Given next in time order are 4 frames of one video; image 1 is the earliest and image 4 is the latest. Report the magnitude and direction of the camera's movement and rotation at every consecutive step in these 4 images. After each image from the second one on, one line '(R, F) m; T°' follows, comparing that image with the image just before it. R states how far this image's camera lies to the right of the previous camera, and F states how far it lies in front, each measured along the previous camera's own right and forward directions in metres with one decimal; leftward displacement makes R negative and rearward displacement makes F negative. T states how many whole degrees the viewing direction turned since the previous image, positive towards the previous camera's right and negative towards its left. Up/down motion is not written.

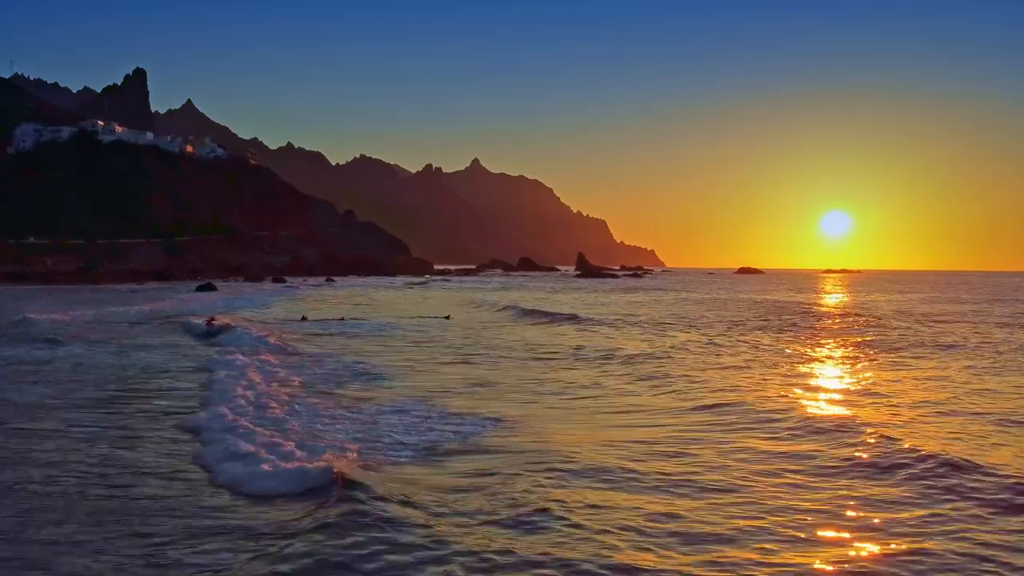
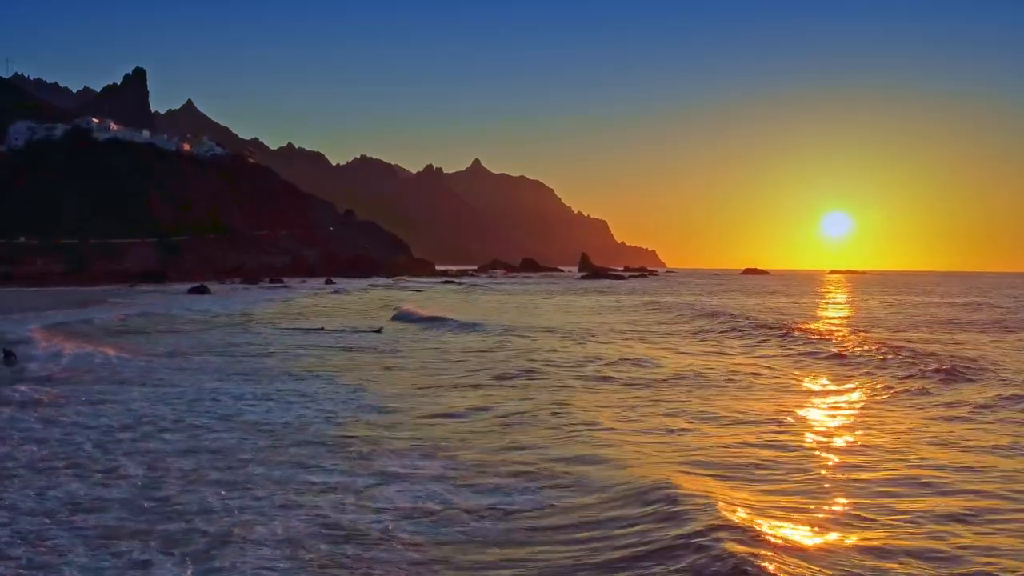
(-0.4, +1.9) m; 0°
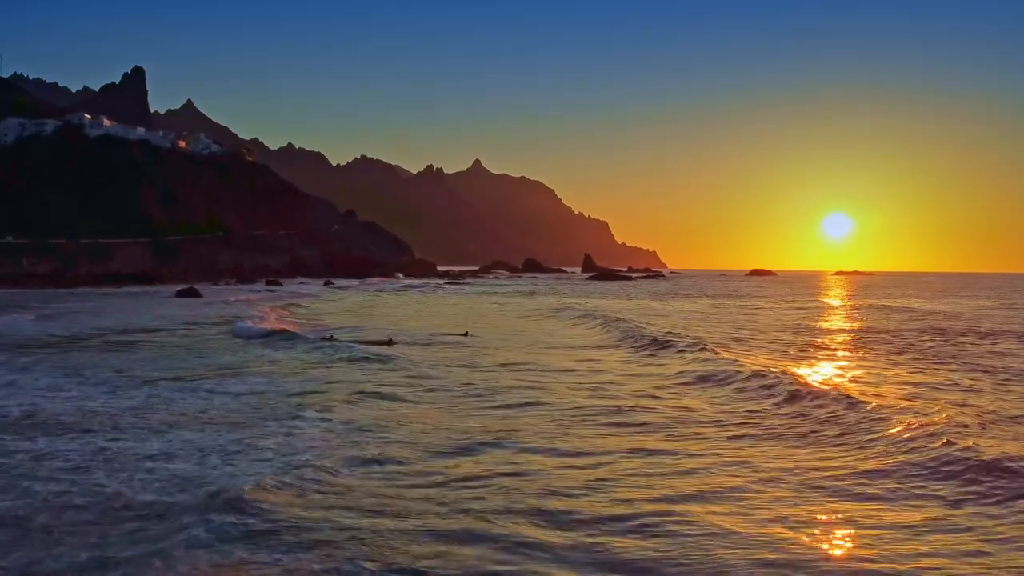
(-0.6, +2.9) m; 0°
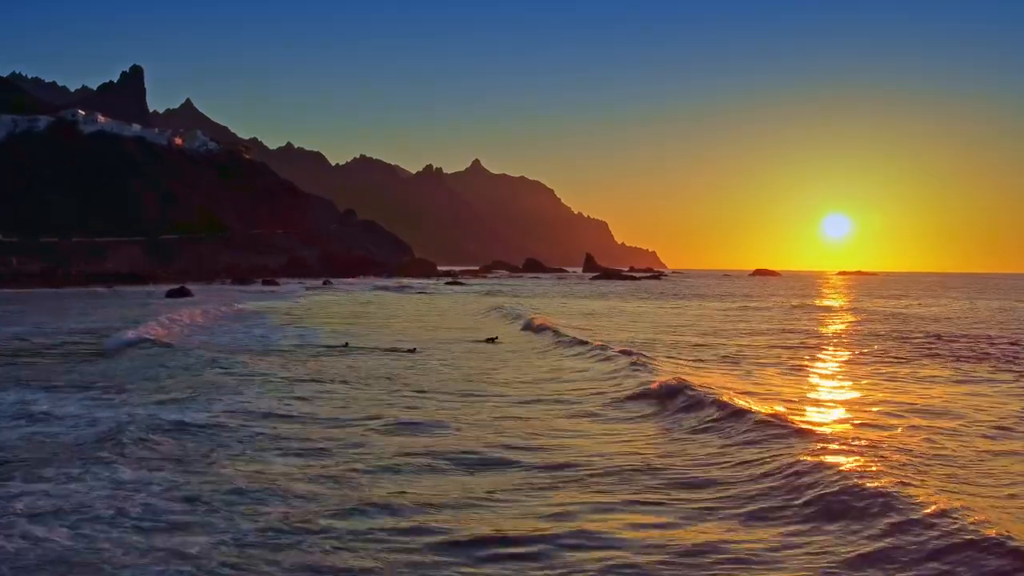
(-0.4, +1.7) m; 0°
